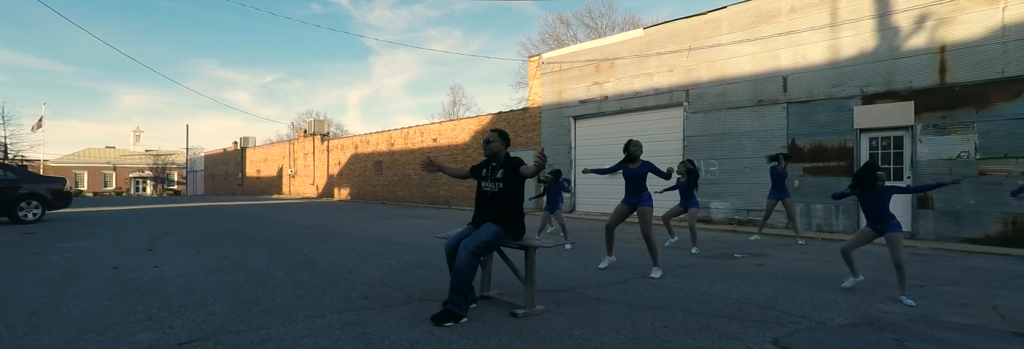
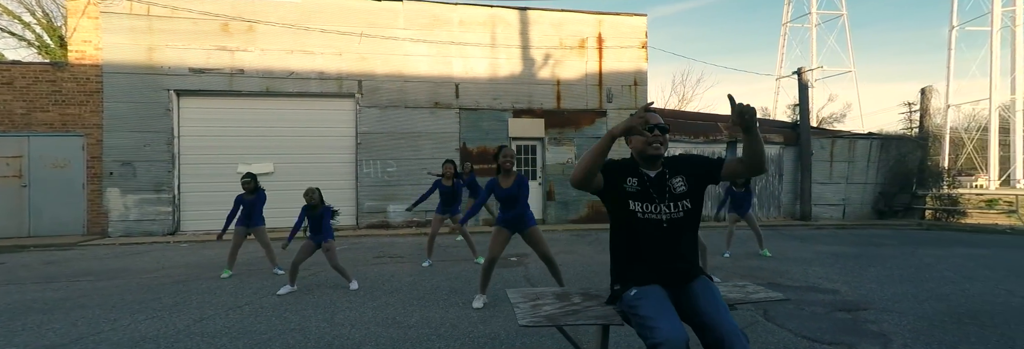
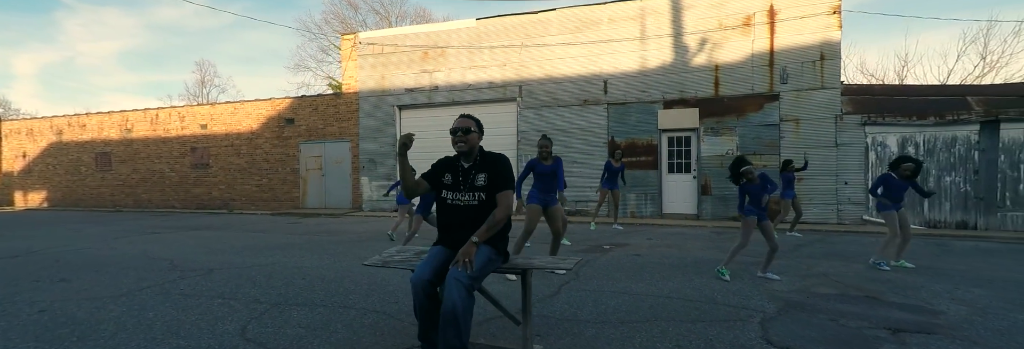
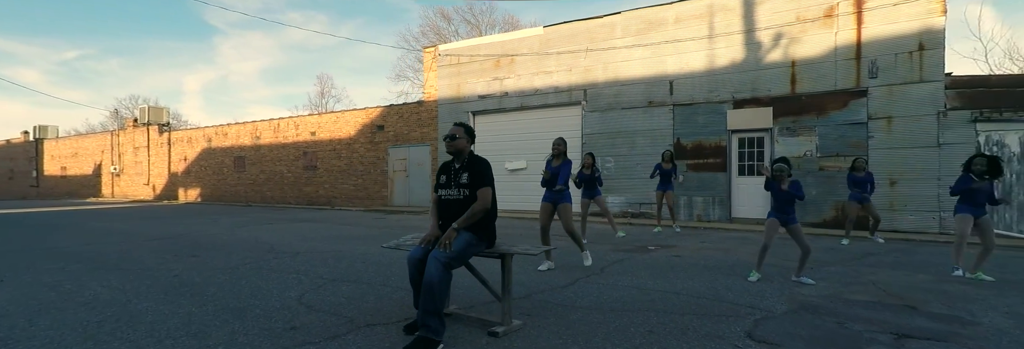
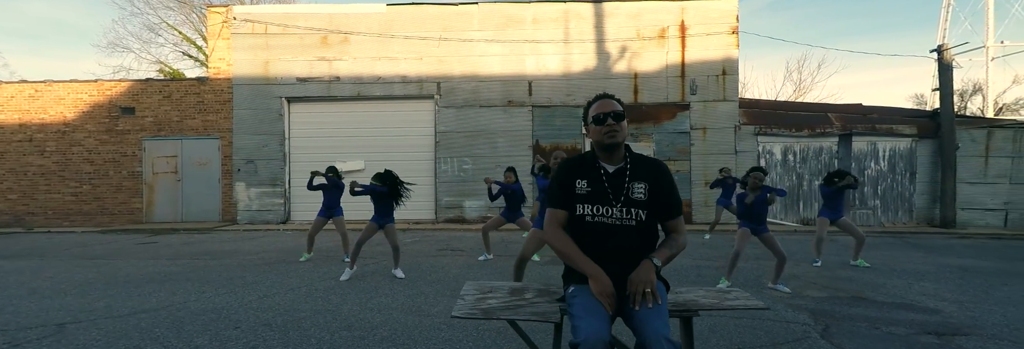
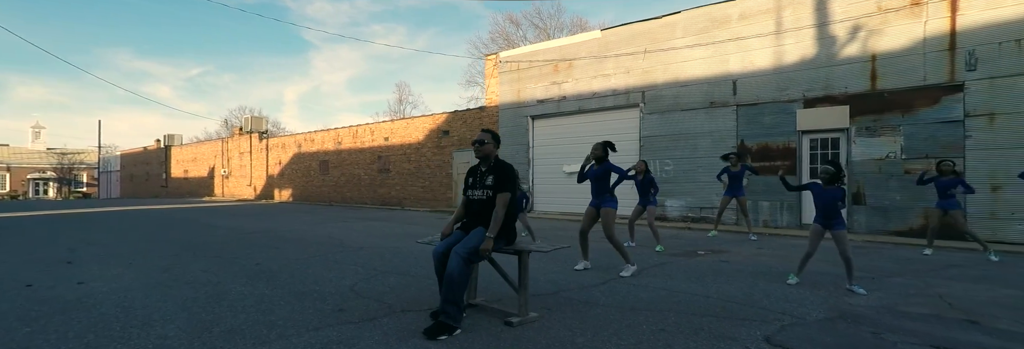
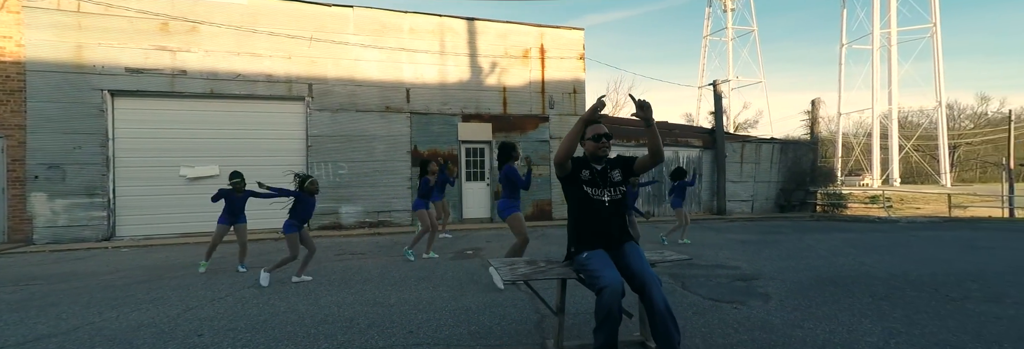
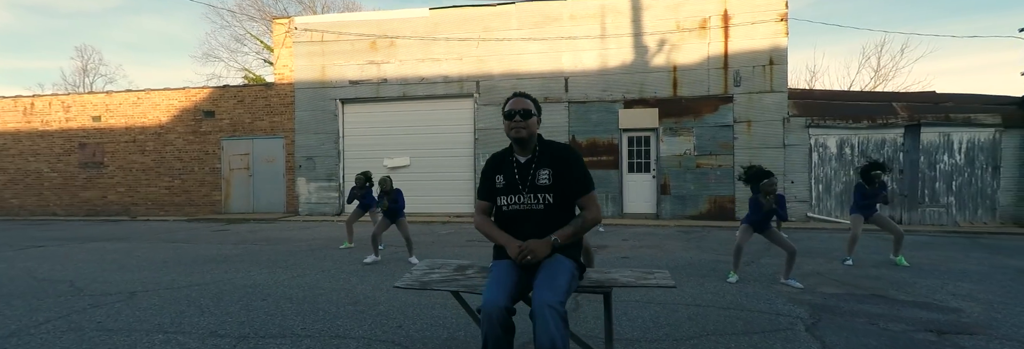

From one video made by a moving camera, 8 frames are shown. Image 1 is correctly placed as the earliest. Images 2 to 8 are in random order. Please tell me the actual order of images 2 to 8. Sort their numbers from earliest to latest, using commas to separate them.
6, 4, 3, 8, 5, 2, 7
